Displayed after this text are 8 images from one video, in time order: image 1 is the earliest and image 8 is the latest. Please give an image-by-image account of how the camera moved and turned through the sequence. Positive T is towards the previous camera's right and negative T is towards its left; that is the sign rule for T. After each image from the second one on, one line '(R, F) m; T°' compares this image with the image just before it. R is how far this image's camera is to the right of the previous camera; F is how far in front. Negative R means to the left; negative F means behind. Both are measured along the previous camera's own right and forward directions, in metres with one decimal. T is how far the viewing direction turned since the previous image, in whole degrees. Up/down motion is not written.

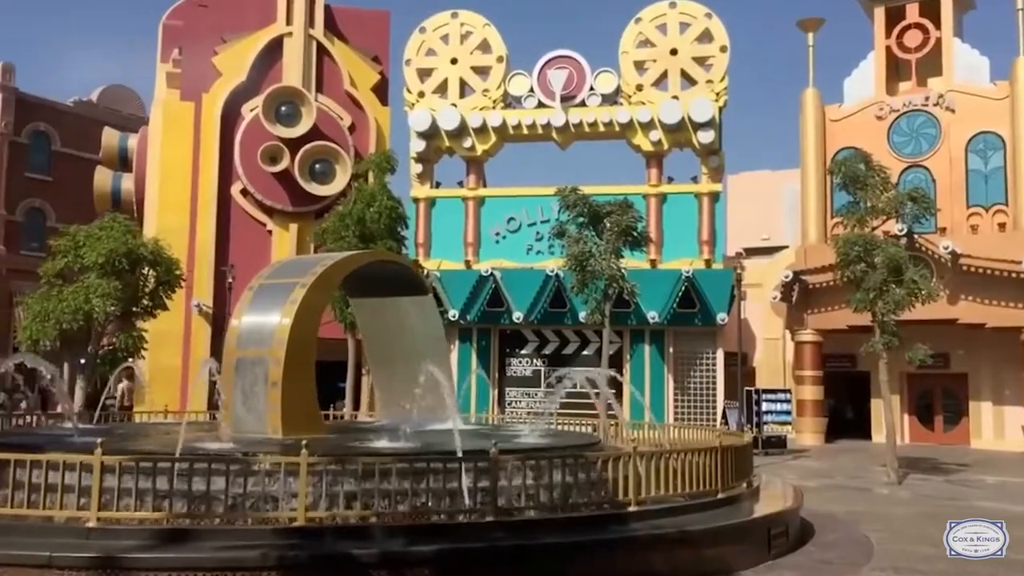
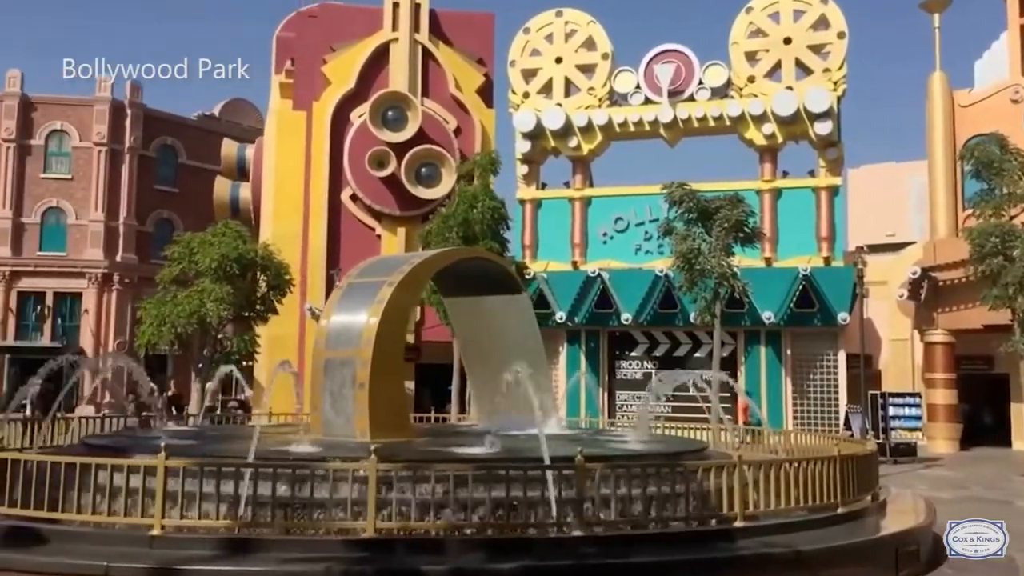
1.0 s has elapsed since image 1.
(+0.2, +0.4) m; -7°
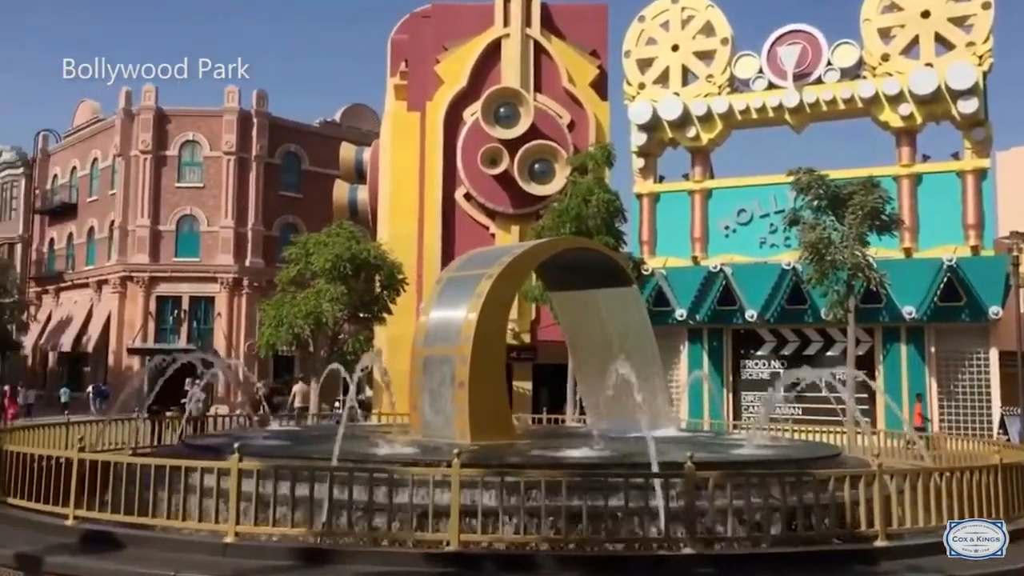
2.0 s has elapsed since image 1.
(+0.1, +0.7) m; -8°
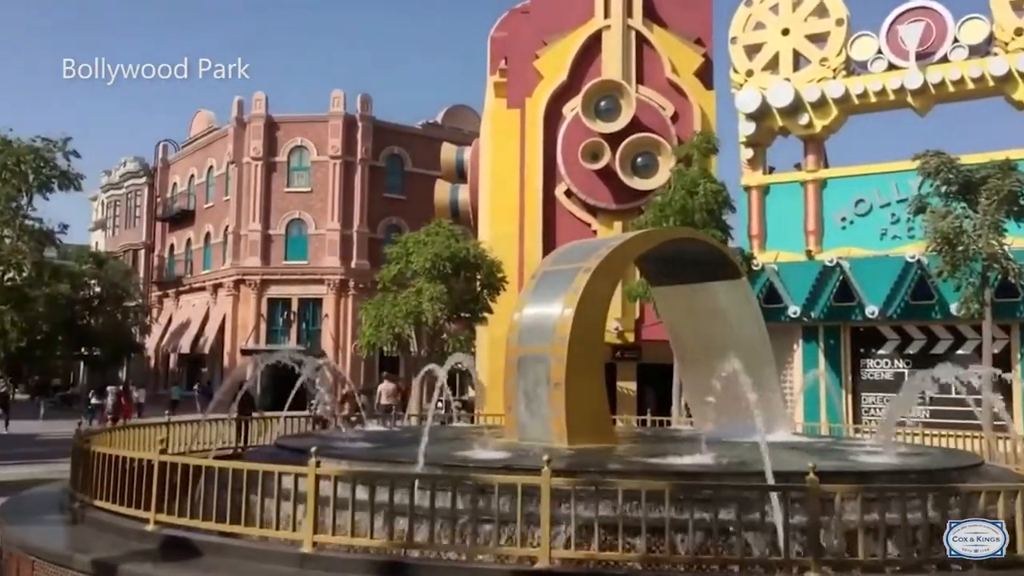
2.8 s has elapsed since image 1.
(+0.1, +0.5) m; -7°
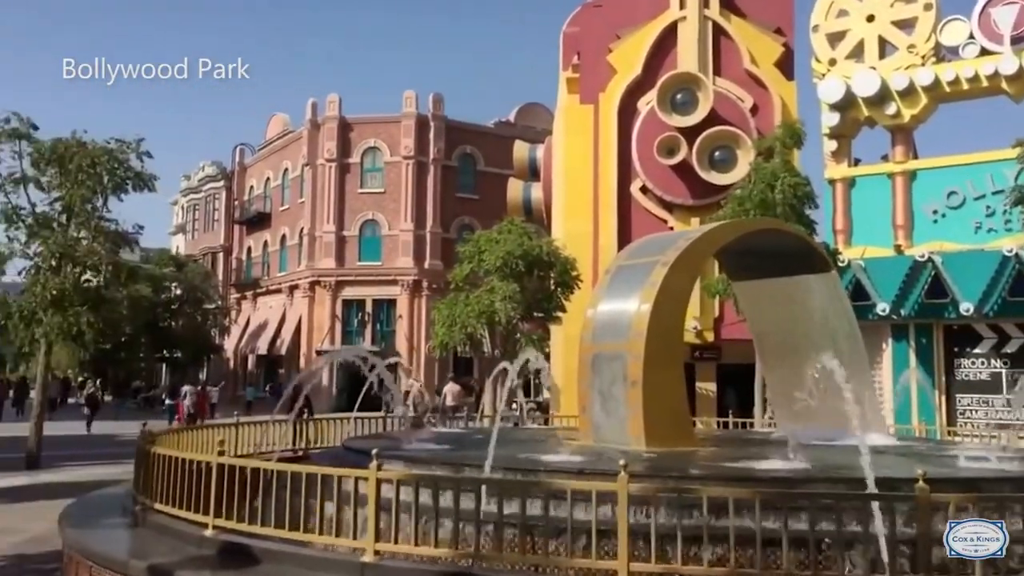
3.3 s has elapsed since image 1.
(0.0, +0.4) m; -5°
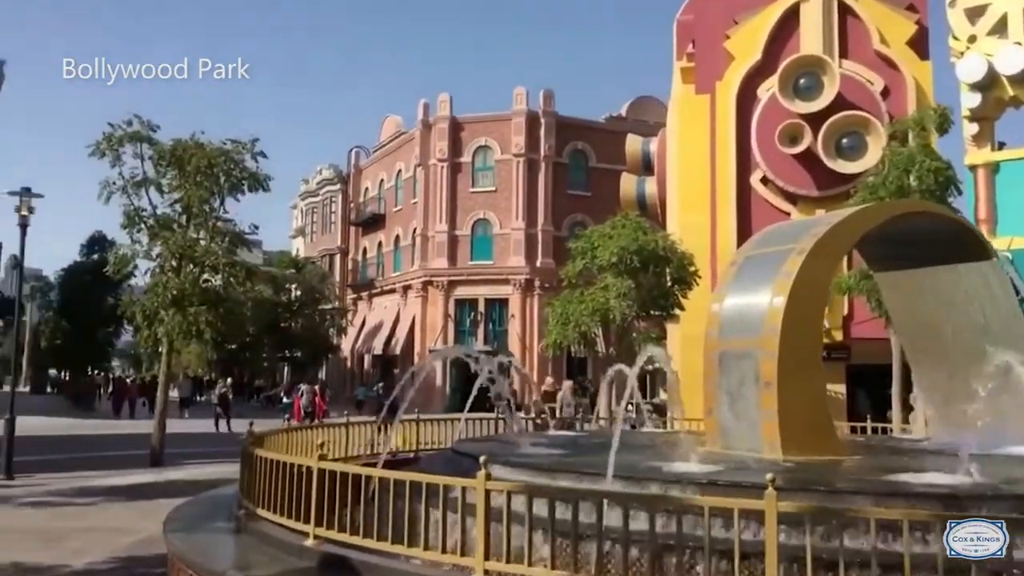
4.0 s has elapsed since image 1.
(-0.1, +0.5) m; -7°
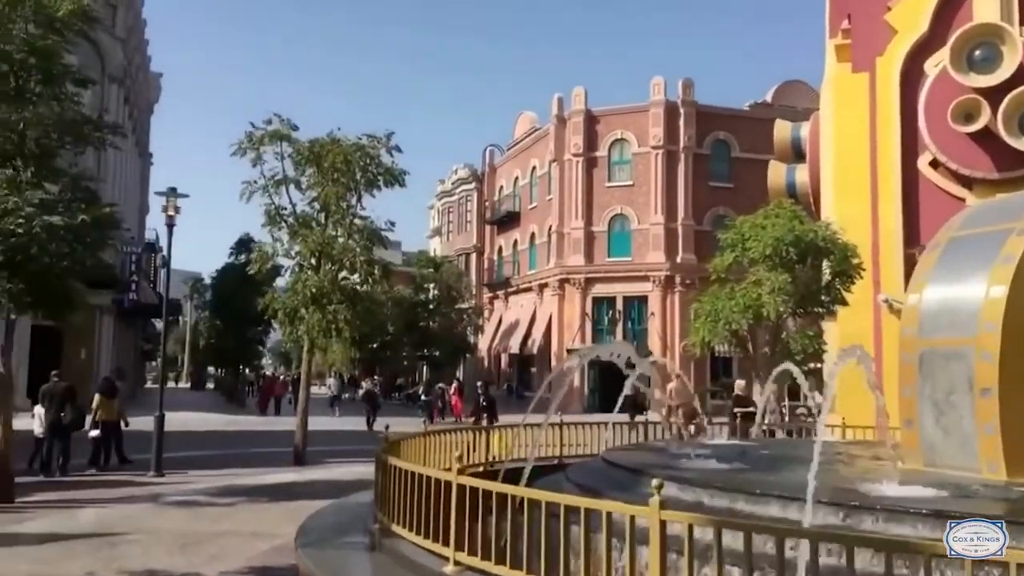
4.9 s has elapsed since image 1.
(-0.2, +0.8) m; -8°
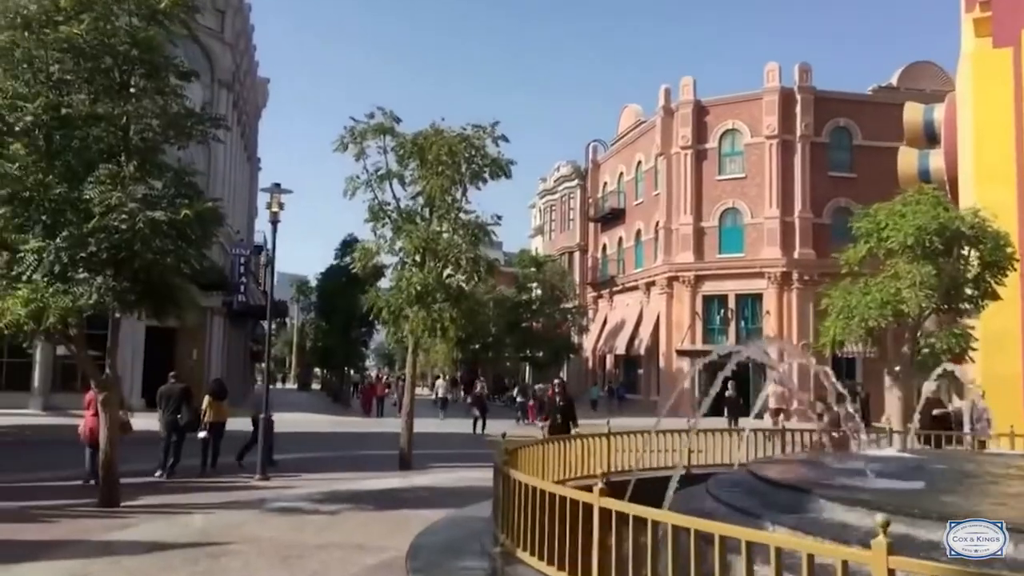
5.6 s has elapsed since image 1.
(-0.2, +0.9) m; -6°
